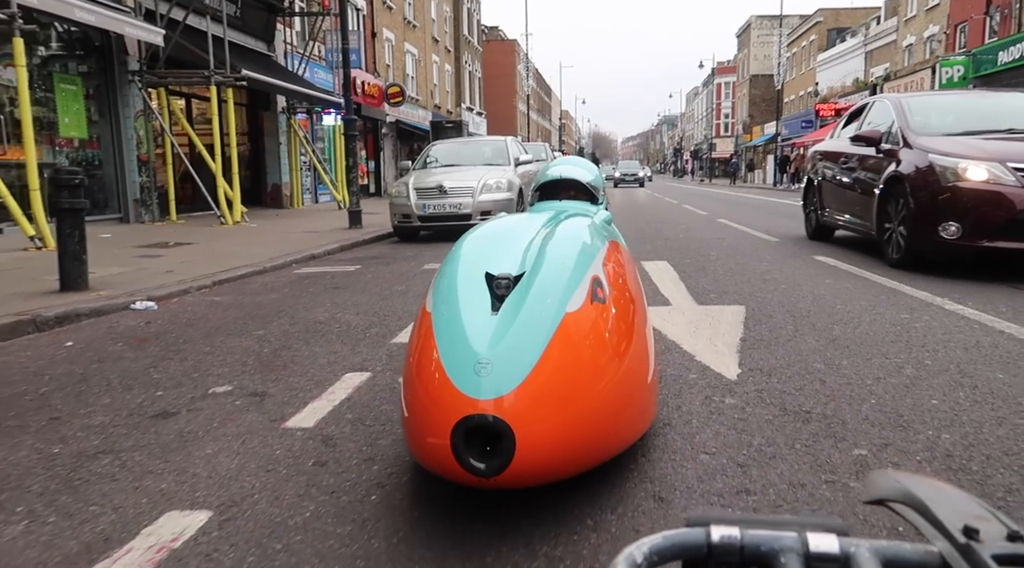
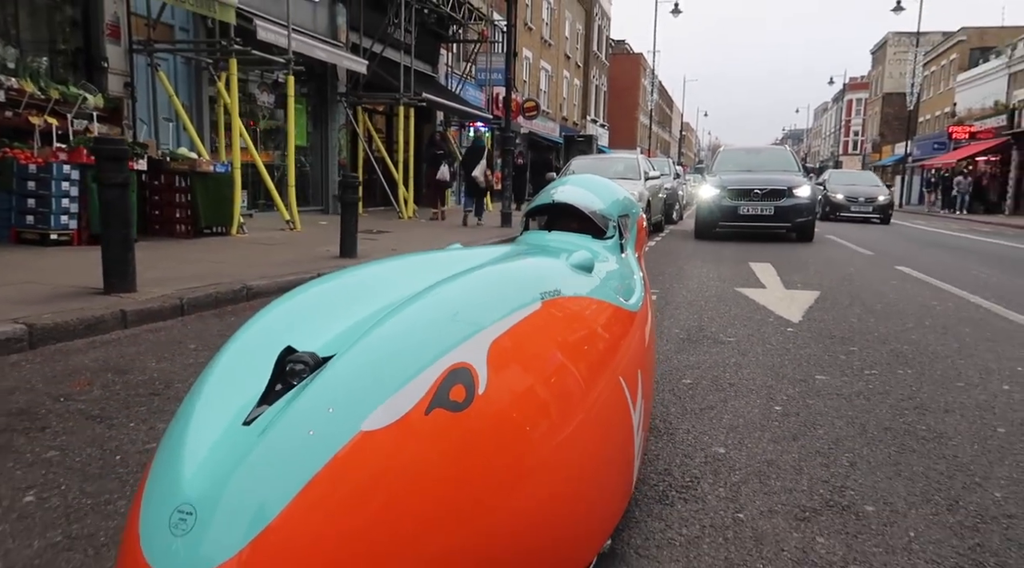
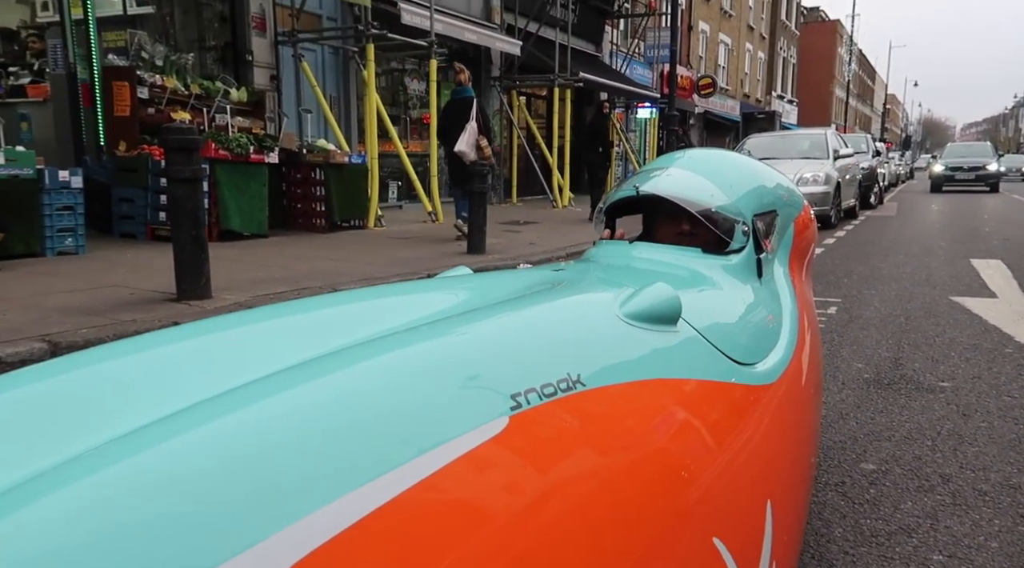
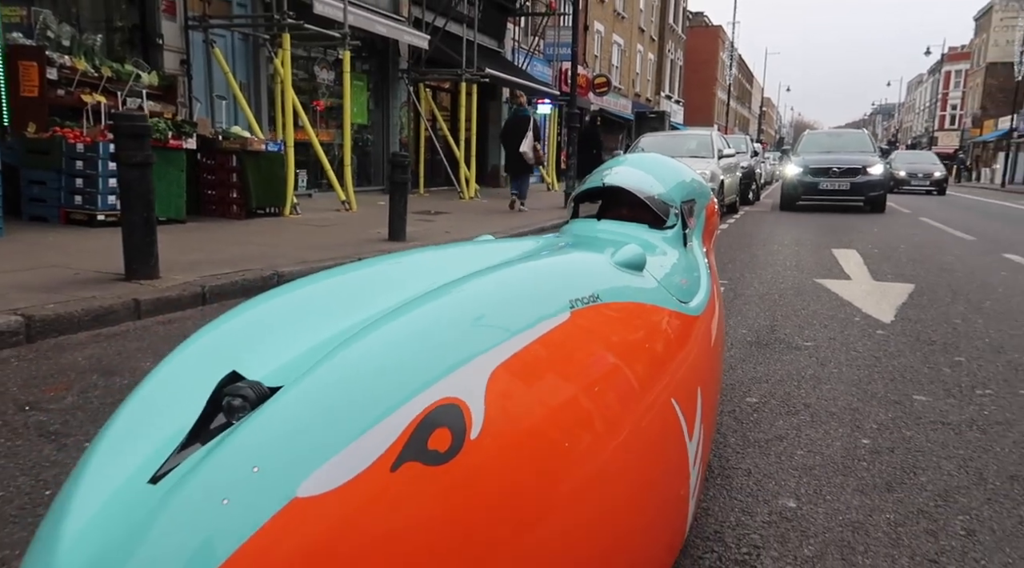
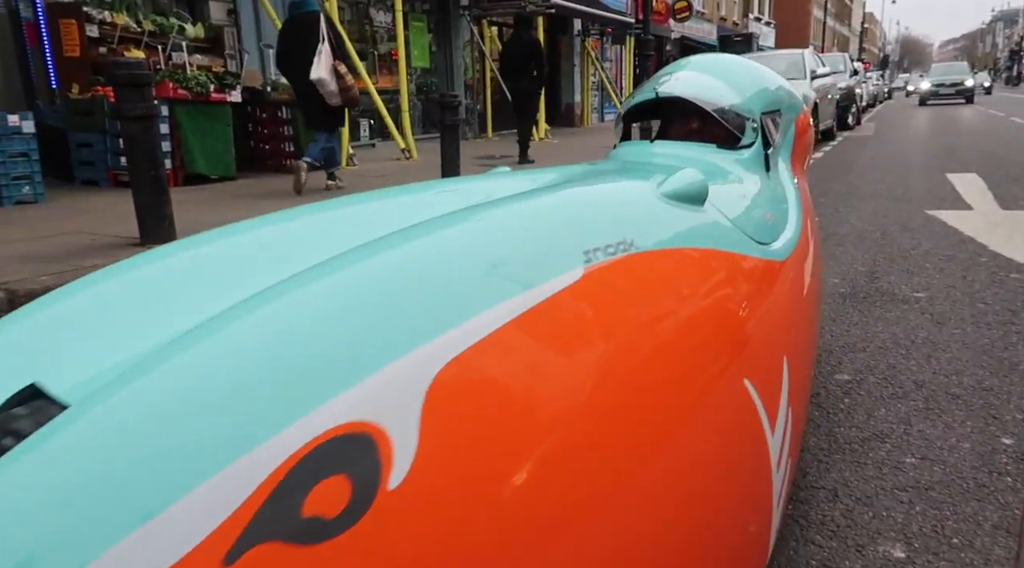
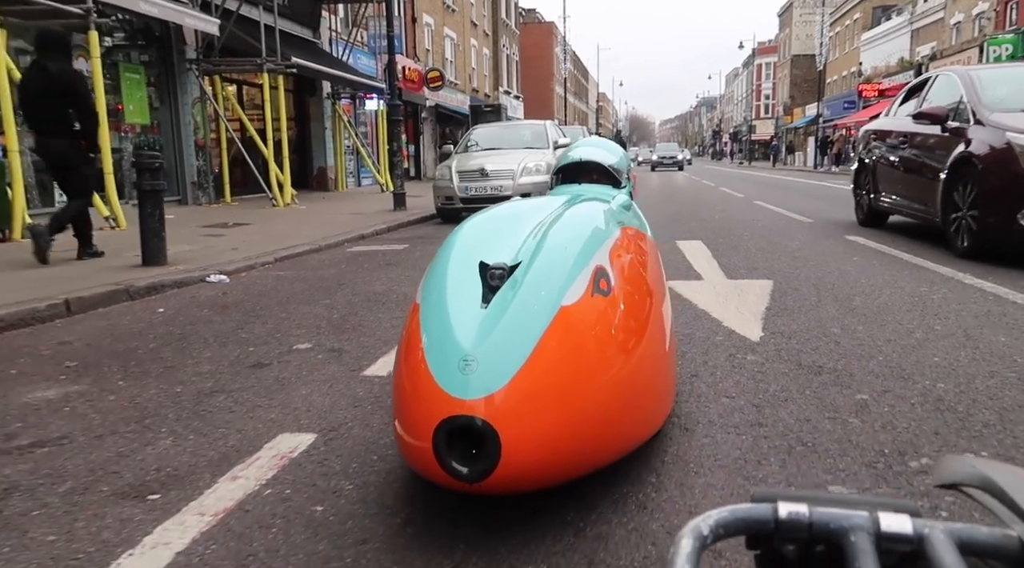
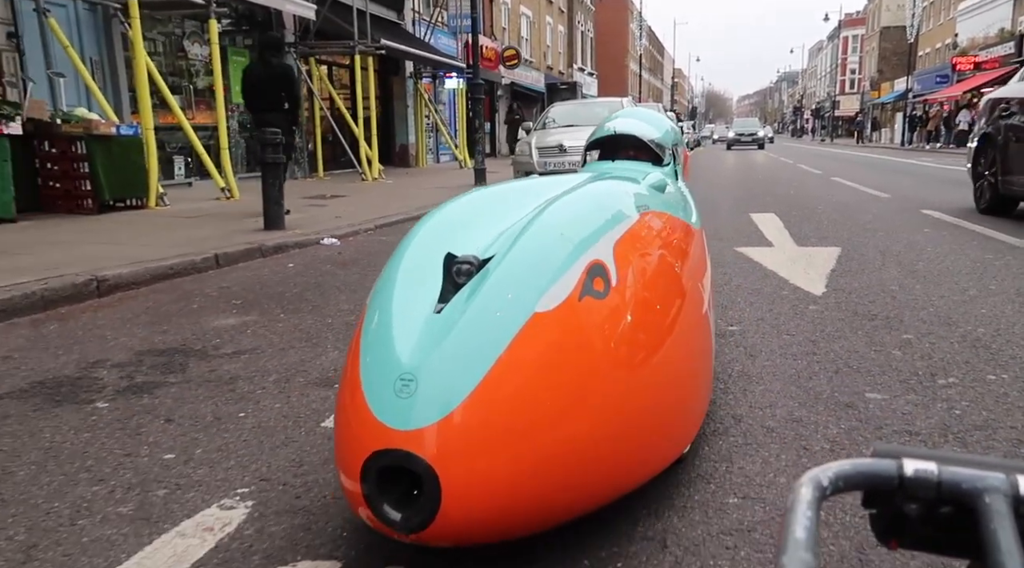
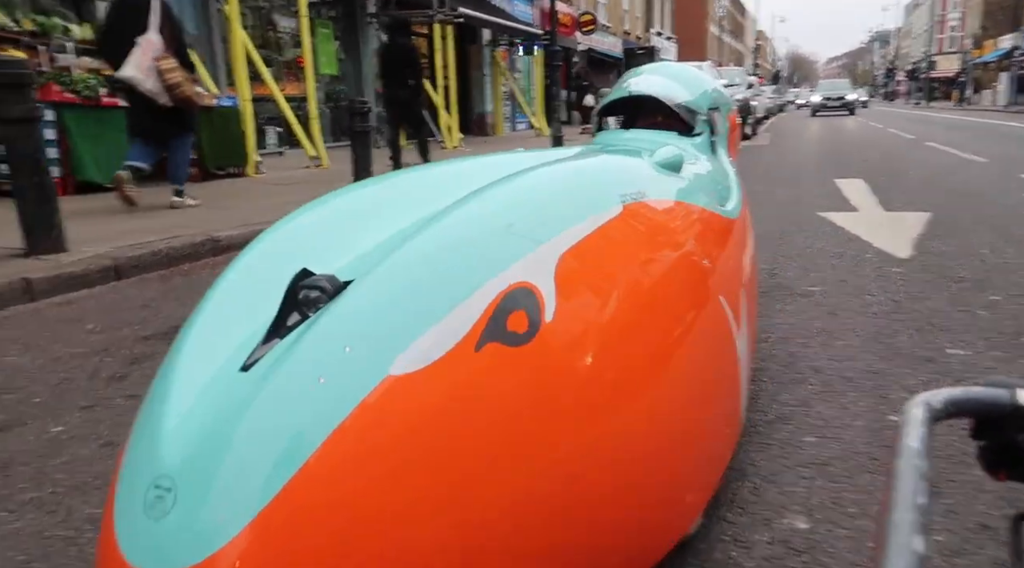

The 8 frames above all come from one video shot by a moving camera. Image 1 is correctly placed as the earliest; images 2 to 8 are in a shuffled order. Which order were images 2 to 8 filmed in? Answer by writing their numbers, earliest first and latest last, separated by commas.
6, 7, 8, 5, 3, 4, 2
